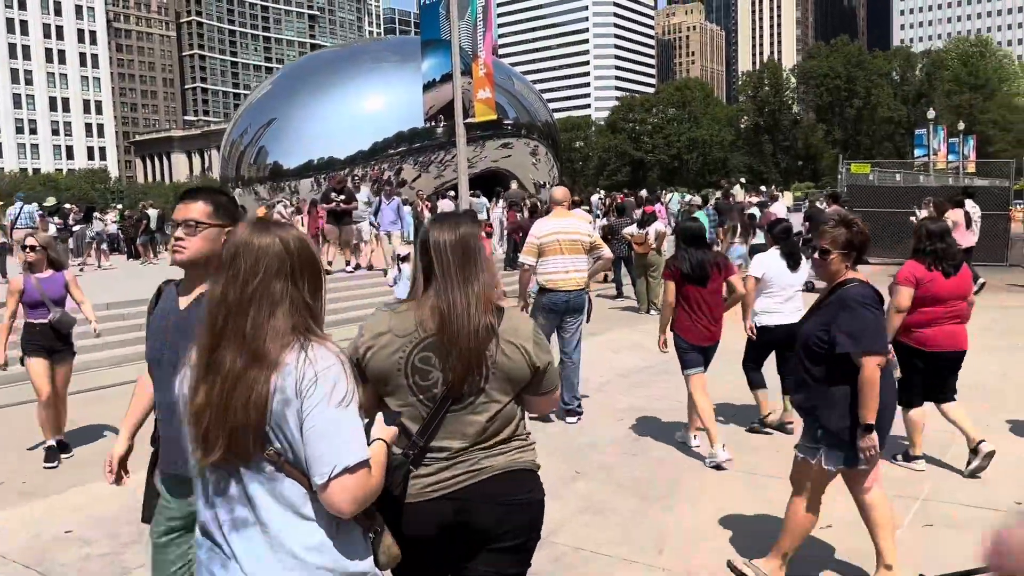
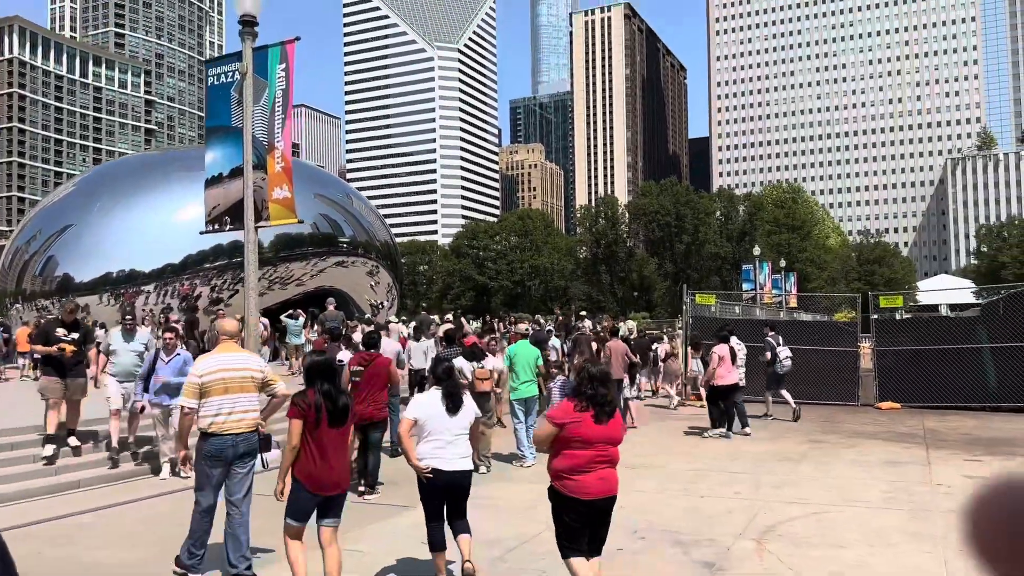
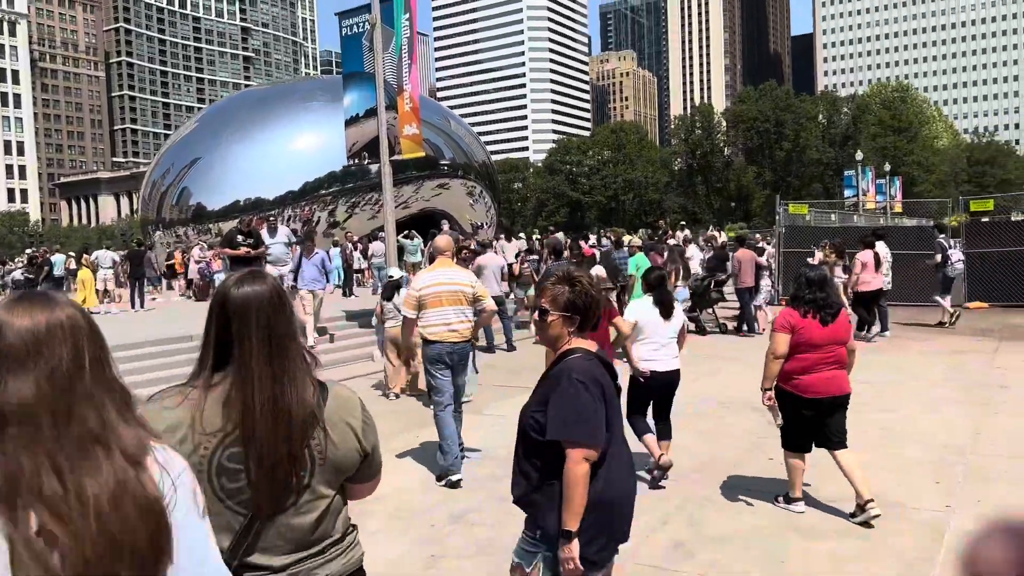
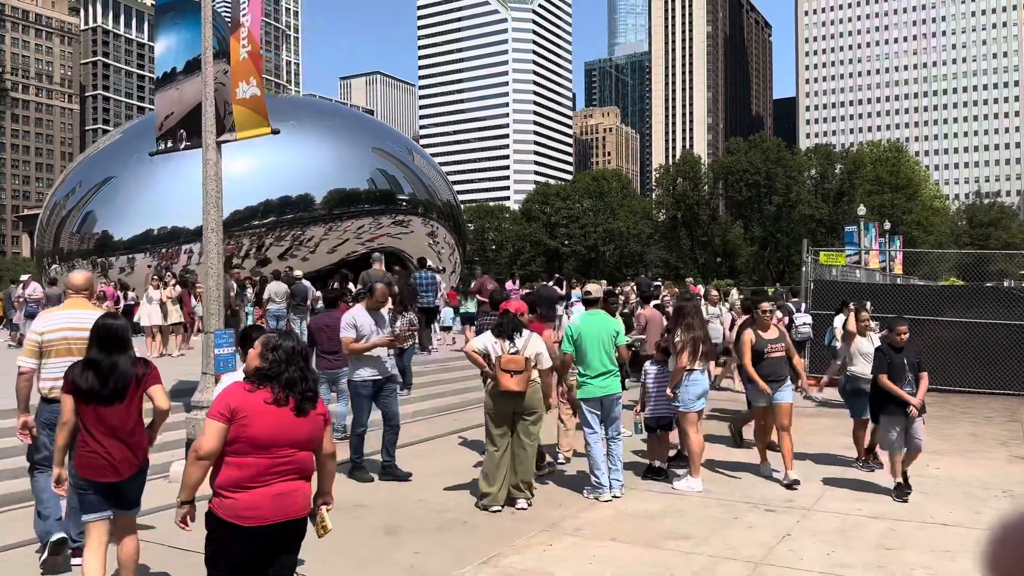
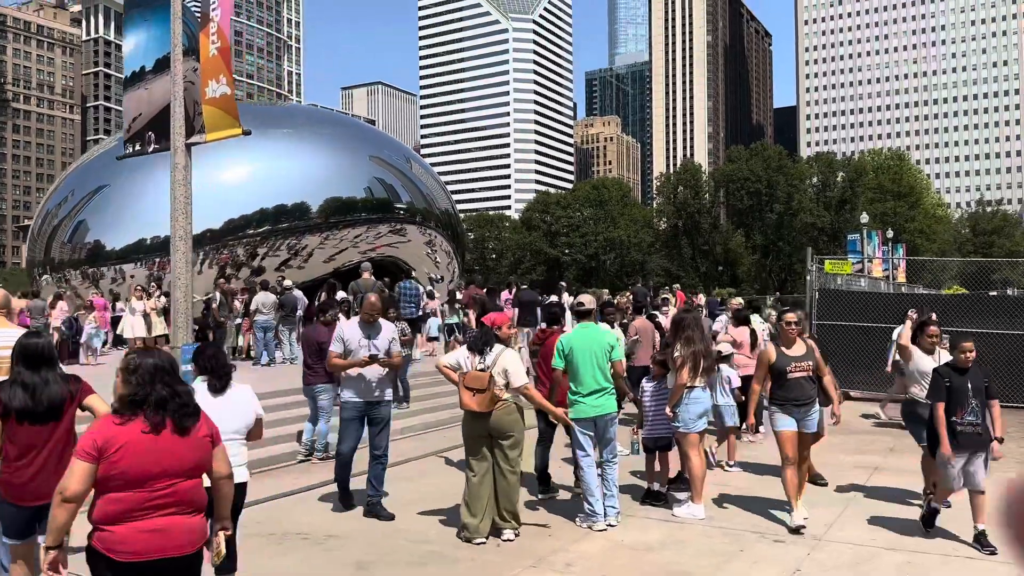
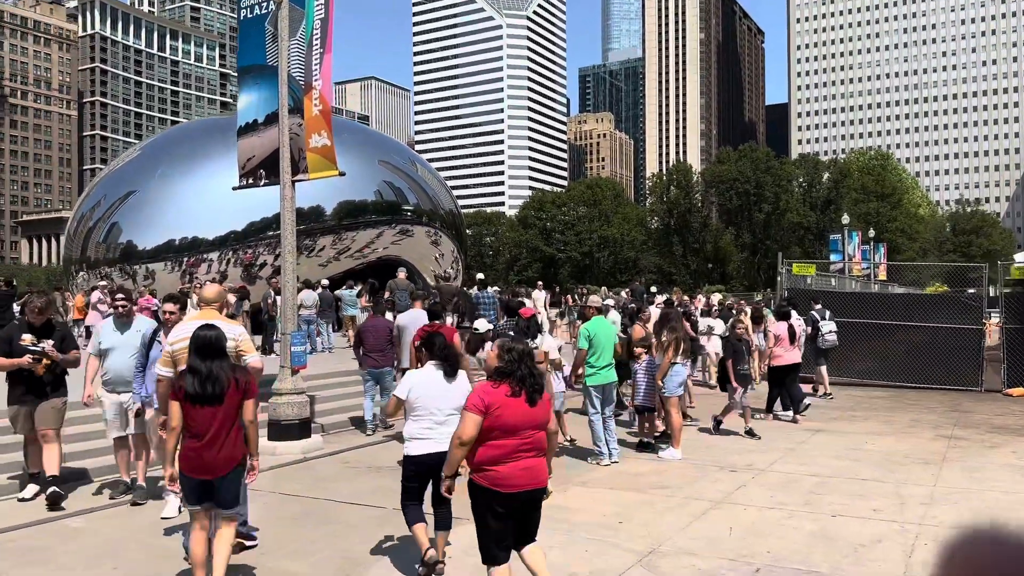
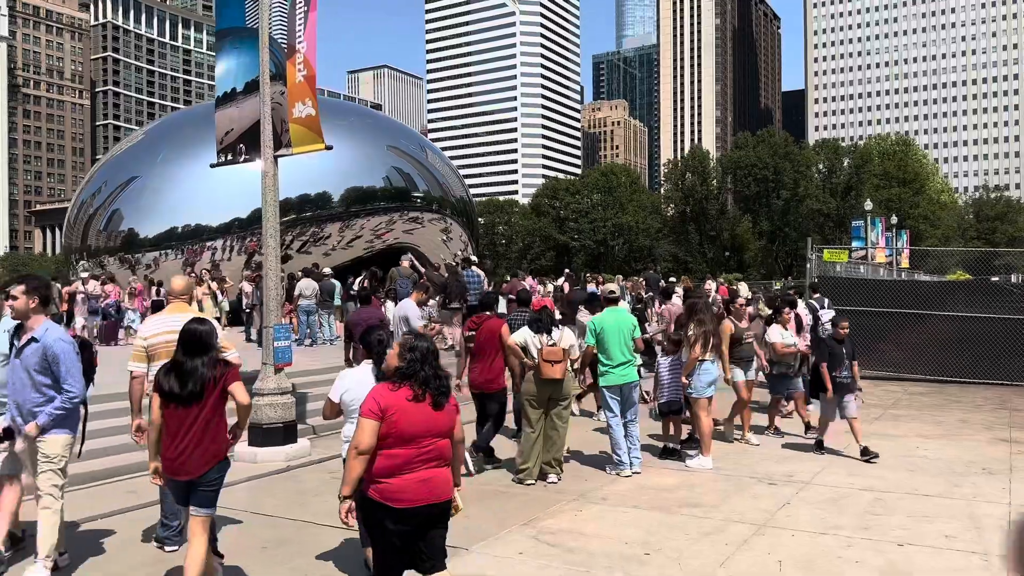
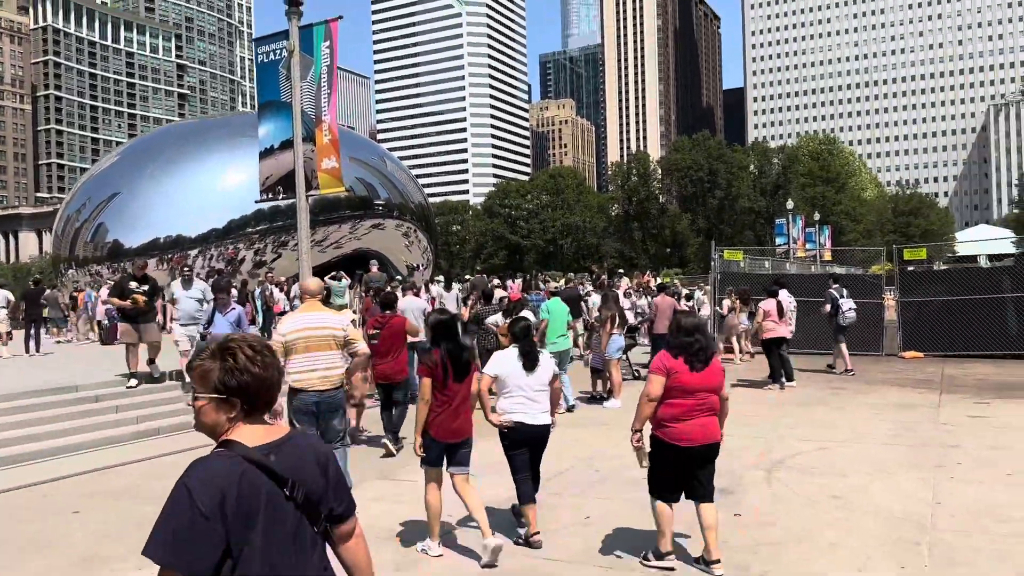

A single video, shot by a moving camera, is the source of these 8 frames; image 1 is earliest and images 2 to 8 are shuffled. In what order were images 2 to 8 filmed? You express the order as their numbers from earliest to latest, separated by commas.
3, 8, 2, 6, 7, 4, 5
